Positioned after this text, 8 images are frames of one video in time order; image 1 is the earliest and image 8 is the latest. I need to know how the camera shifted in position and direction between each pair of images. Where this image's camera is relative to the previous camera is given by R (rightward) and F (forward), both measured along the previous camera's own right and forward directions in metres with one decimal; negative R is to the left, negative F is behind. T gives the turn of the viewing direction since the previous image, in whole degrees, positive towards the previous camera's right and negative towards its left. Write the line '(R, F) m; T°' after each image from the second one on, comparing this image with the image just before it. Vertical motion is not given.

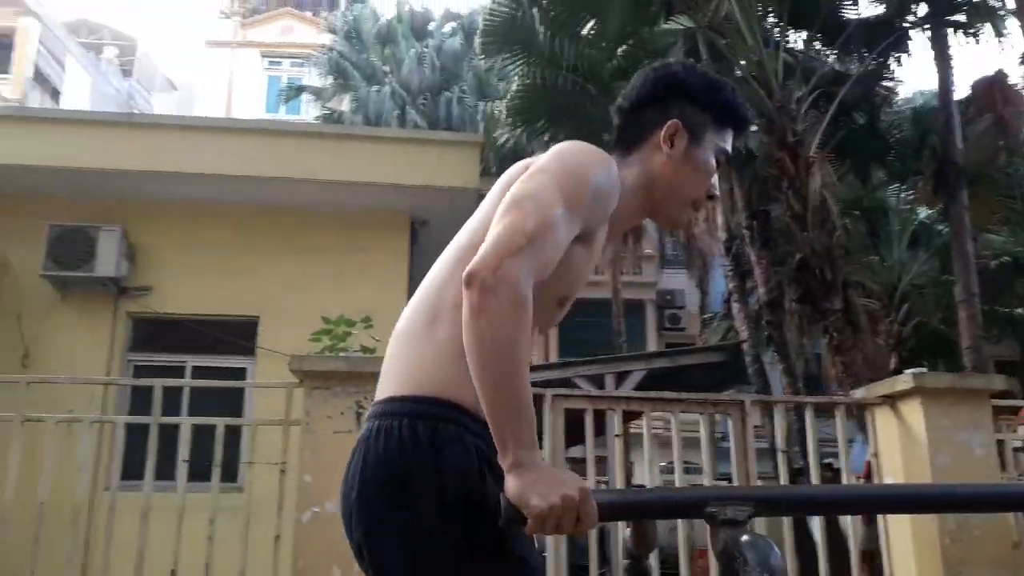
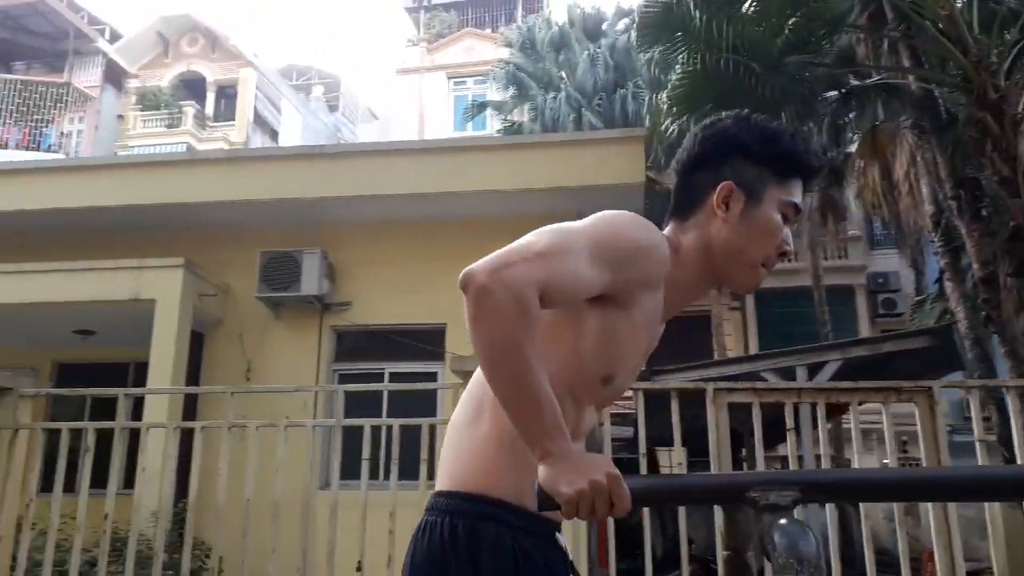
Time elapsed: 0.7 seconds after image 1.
(+0.3, 0.0) m; -14°
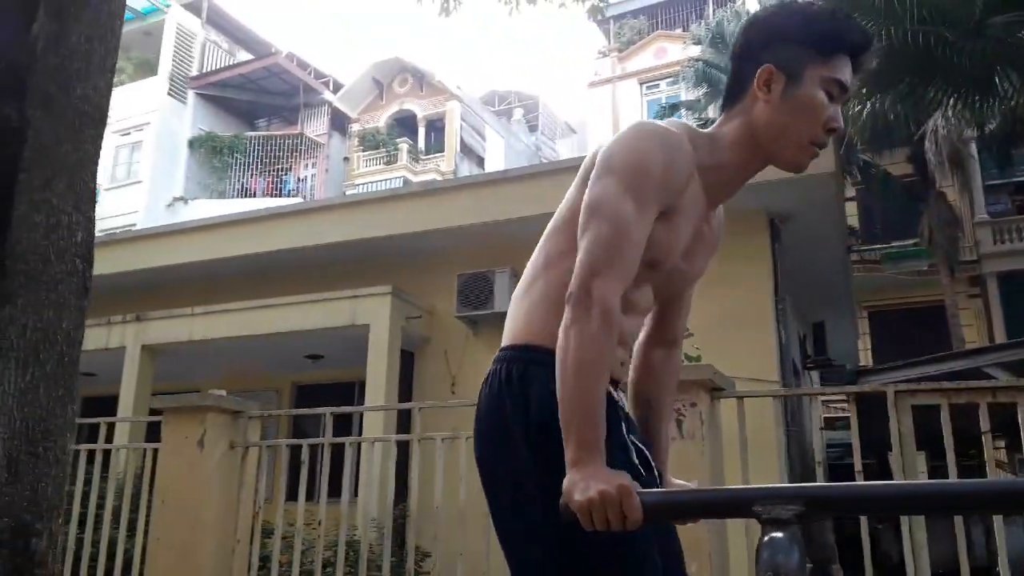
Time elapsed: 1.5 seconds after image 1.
(+0.4, -0.1) m; -15°
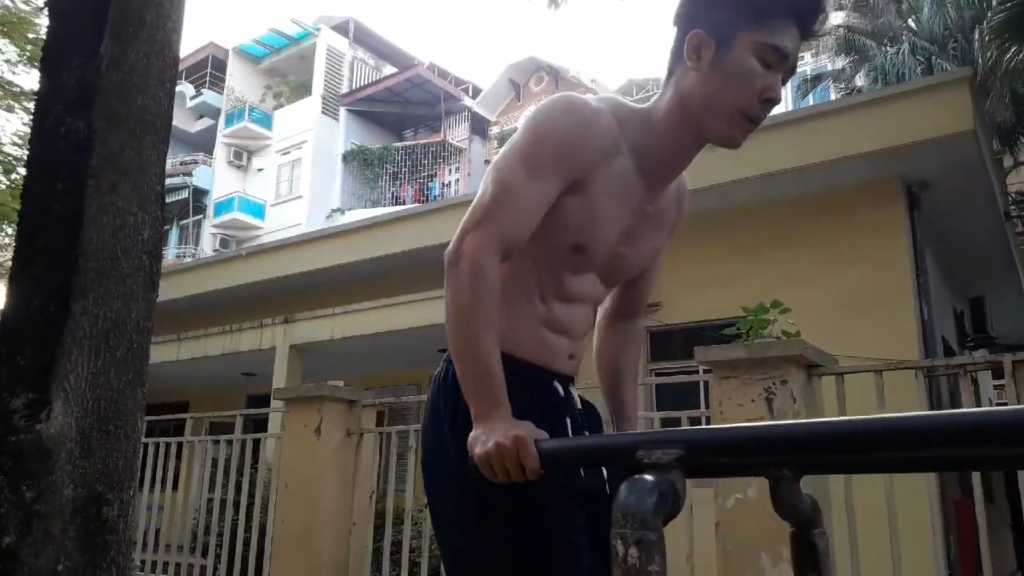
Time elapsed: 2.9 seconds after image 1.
(+0.4, +0.1) m; -11°
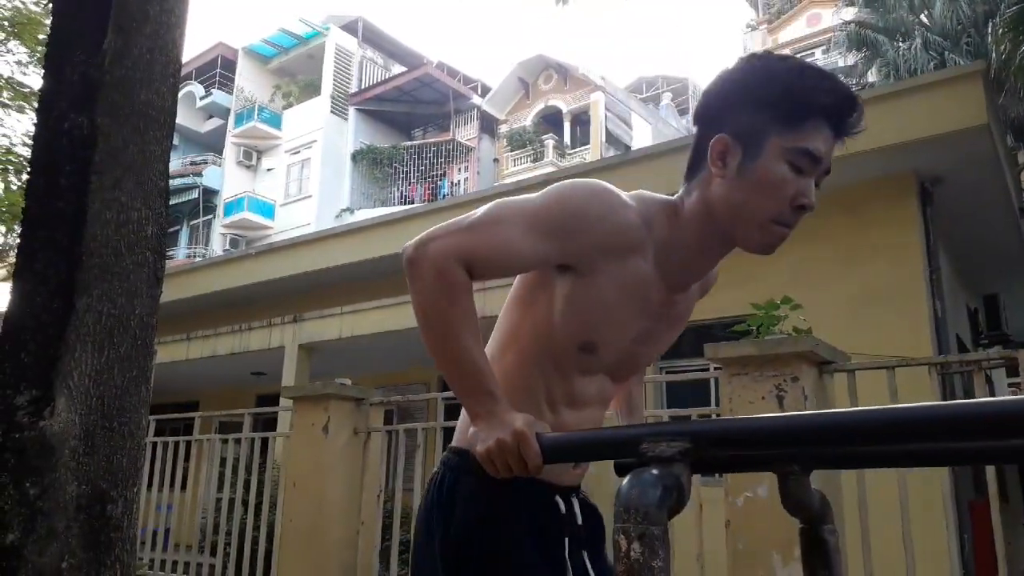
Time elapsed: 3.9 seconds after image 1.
(0.0, 0.0) m; -1°
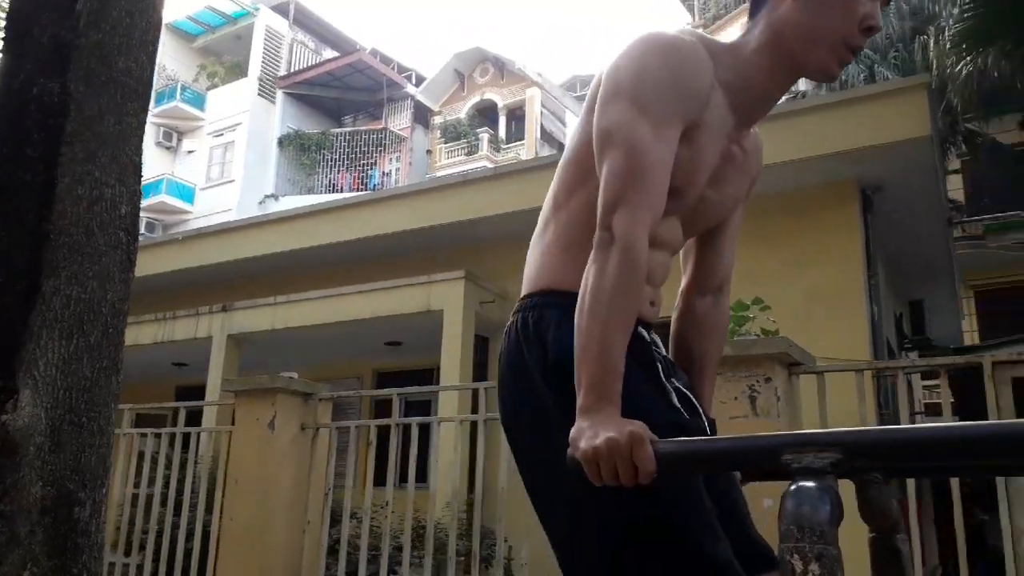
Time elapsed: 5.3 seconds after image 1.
(-0.3, +0.1) m; +6°
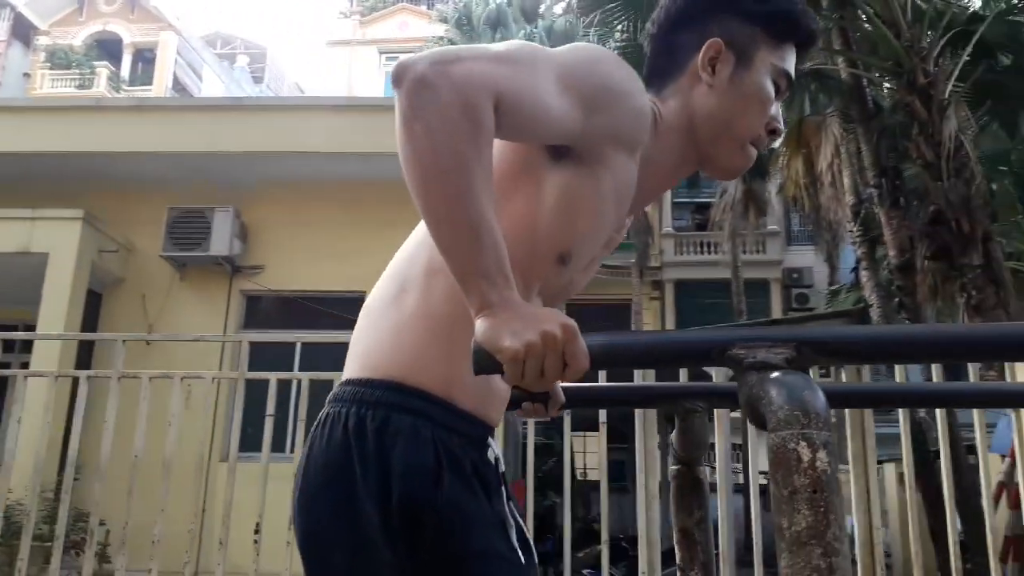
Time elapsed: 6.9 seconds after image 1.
(-0.4, +0.3) m; +27°
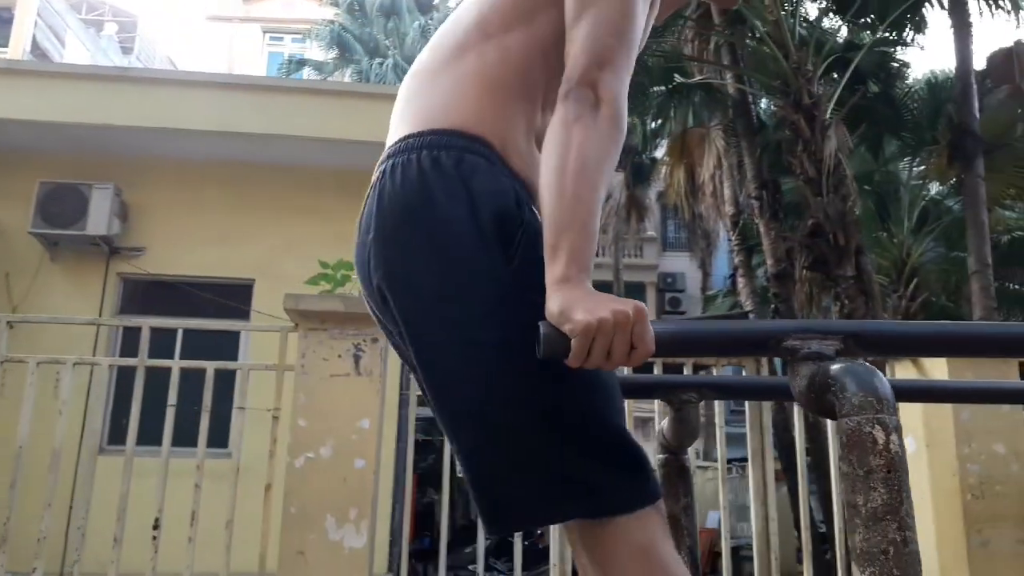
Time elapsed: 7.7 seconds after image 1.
(-0.2, 0.0) m; +9°
